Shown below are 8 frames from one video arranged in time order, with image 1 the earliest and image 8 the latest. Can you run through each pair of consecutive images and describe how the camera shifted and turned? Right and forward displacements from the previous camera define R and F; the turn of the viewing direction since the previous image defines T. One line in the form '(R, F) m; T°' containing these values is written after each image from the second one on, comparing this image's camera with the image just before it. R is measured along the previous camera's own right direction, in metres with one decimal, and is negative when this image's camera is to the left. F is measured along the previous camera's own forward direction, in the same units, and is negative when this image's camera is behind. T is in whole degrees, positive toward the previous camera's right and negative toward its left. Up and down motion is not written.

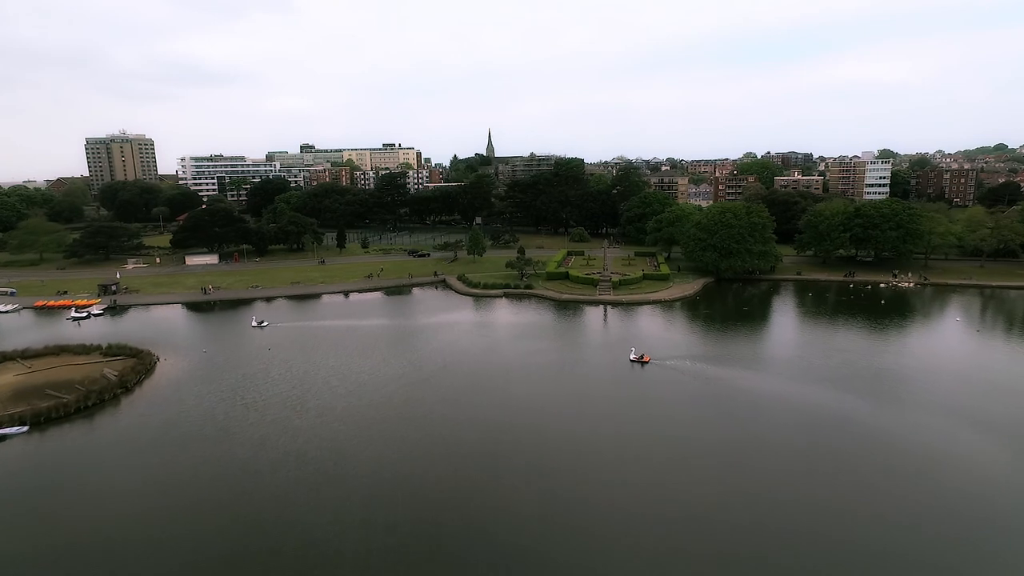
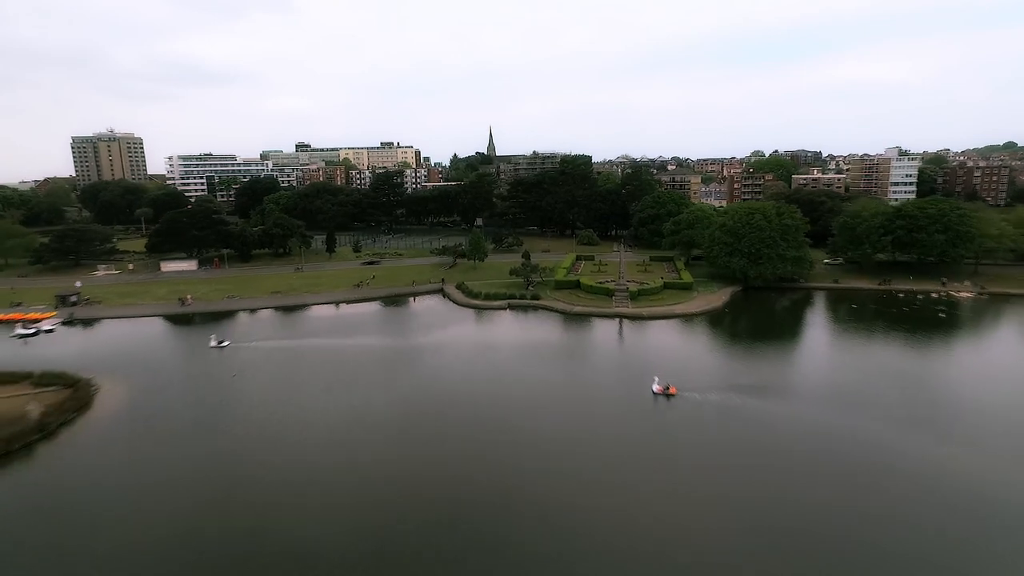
(-0.5, +6.9) m; 0°
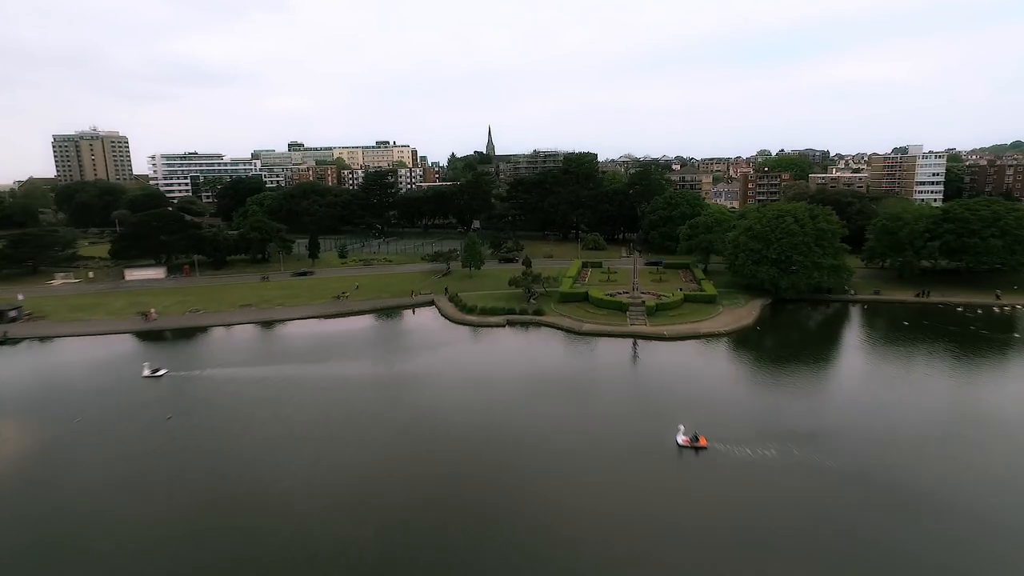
(+0.1, +7.2) m; 0°
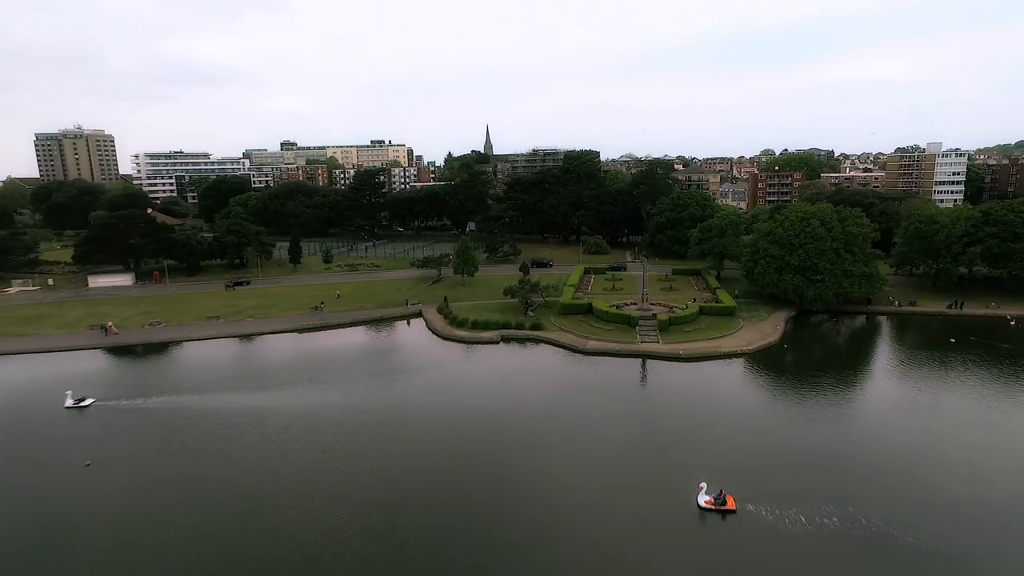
(+0.4, +5.5) m; 0°
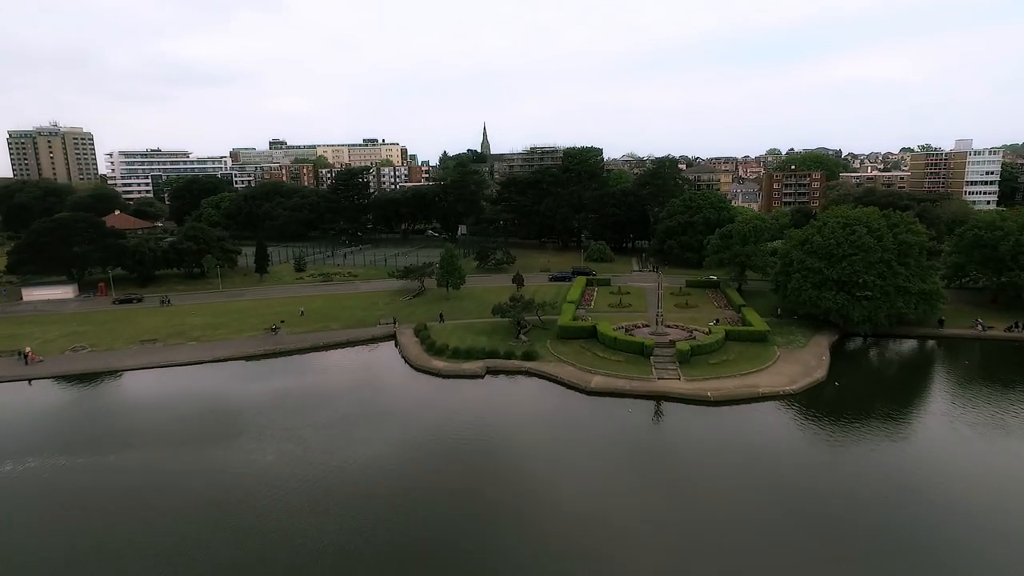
(+0.8, +7.9) m; 0°
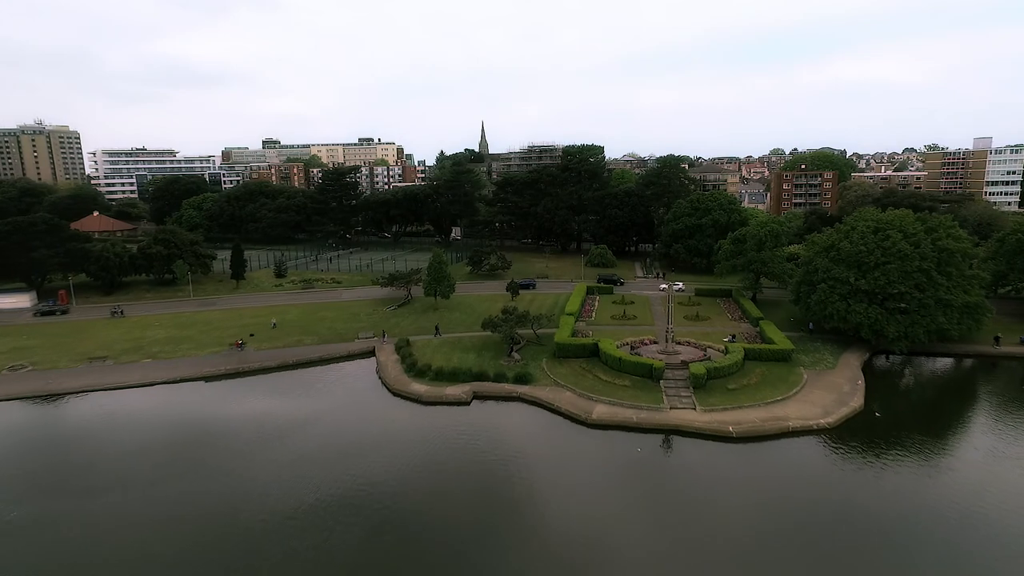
(+0.6, +4.6) m; 0°
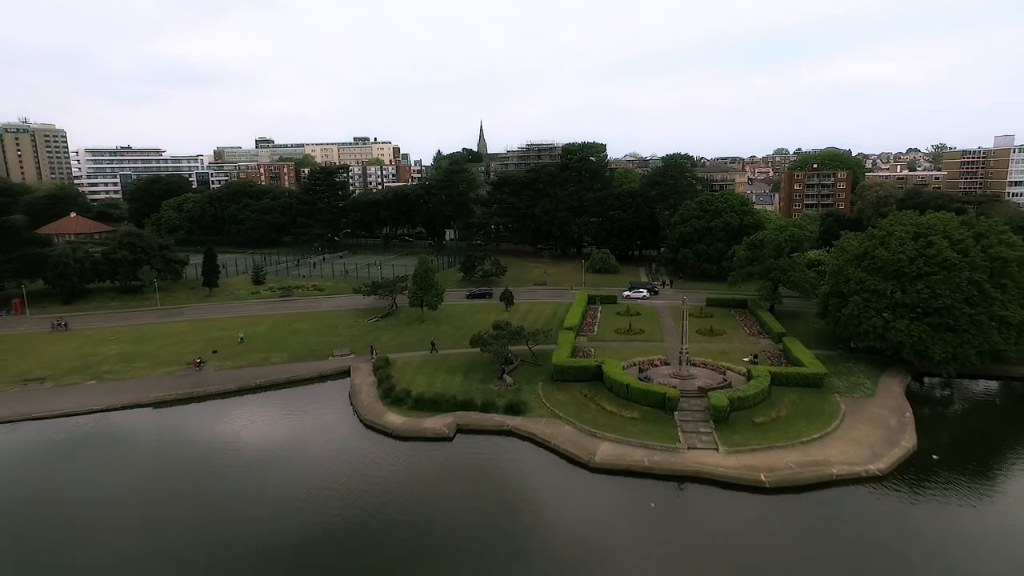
(+0.5, +4.6) m; 0°
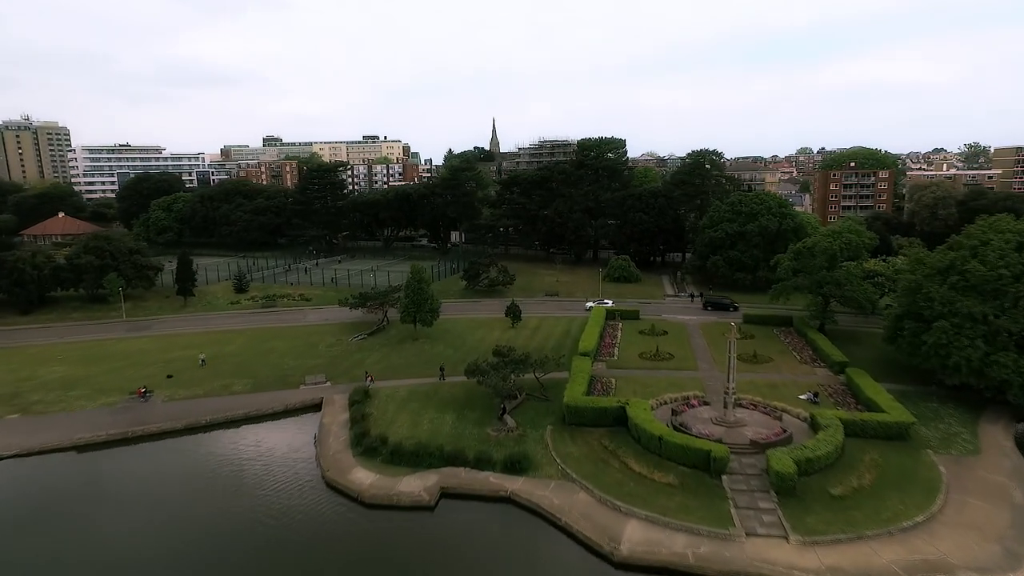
(+0.5, +6.3) m; -1°
